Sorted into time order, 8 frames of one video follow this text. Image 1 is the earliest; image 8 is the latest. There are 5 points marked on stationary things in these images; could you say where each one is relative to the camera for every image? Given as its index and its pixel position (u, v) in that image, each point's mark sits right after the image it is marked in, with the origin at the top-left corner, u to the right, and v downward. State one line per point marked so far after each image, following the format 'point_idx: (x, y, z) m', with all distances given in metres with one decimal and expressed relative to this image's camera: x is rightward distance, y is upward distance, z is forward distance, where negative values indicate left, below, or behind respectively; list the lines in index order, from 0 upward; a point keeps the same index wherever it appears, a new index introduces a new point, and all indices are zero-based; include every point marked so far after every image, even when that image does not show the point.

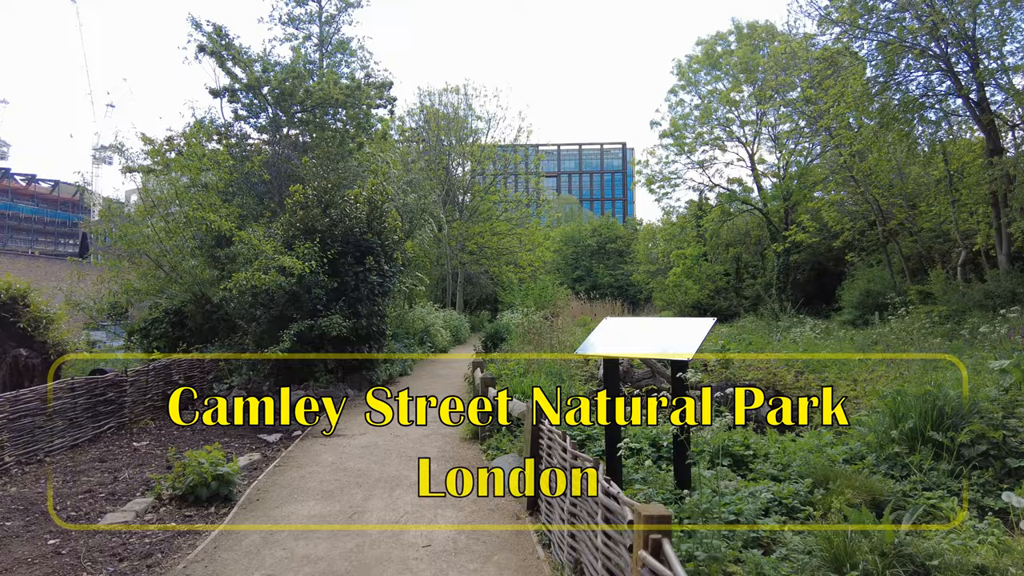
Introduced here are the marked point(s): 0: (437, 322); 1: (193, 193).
0: (-2.1, -0.9, +18.2) m
1: (-5.7, +1.6, +11.4) m
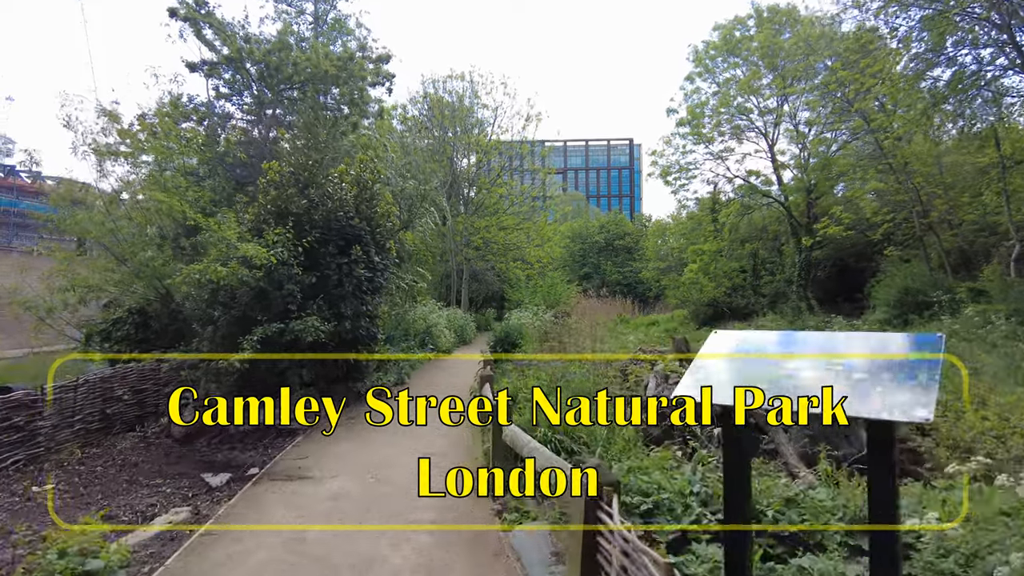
0: (-1.9, -0.9, +16.8) m
1: (-5.5, +1.7, +10.1) m
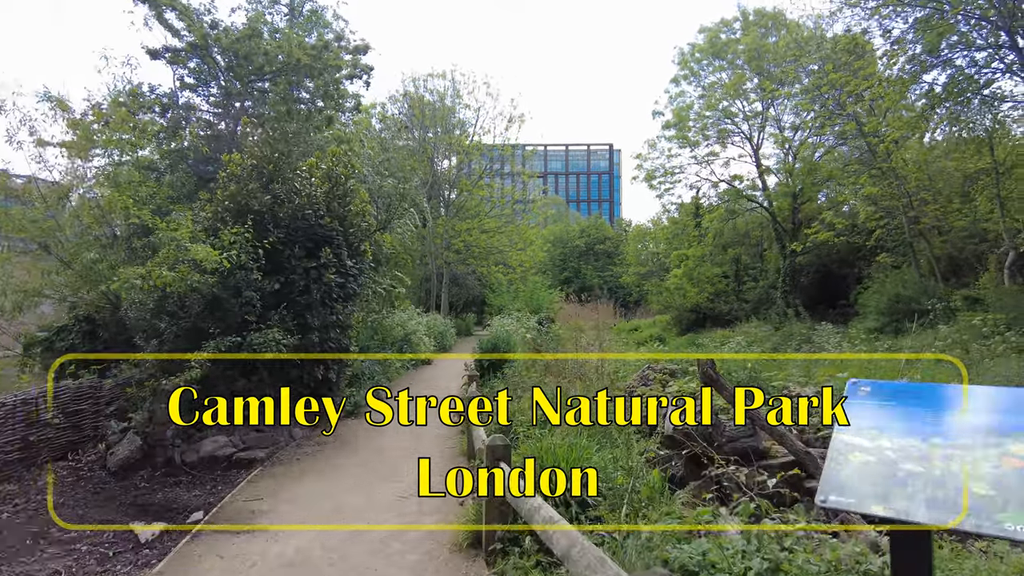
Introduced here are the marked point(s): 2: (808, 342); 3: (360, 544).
0: (-2.3, -1.0, +16.1) m
1: (-5.7, +1.6, +9.2) m
2: (+8.2, -1.5, +17.7) m
3: (-1.2, -2.0, +5.0) m
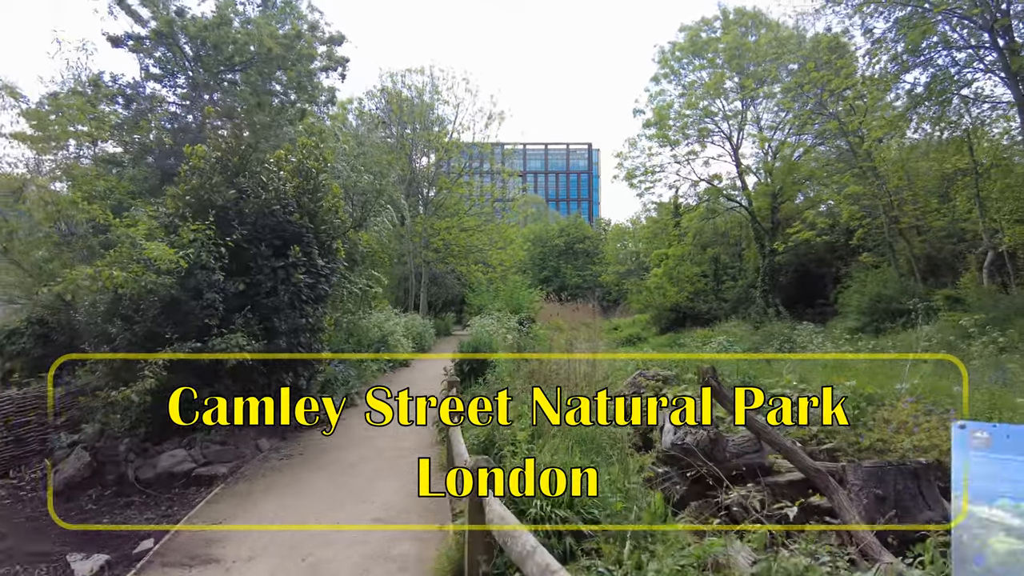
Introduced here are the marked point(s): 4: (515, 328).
0: (-2.8, -1.0, +15.6) m
1: (-6.0, +1.6, +8.7) m
2: (+7.7, -1.4, +17.6) m
3: (-1.3, -2.0, +4.7) m
4: (+0.1, -1.1, +17.2) m
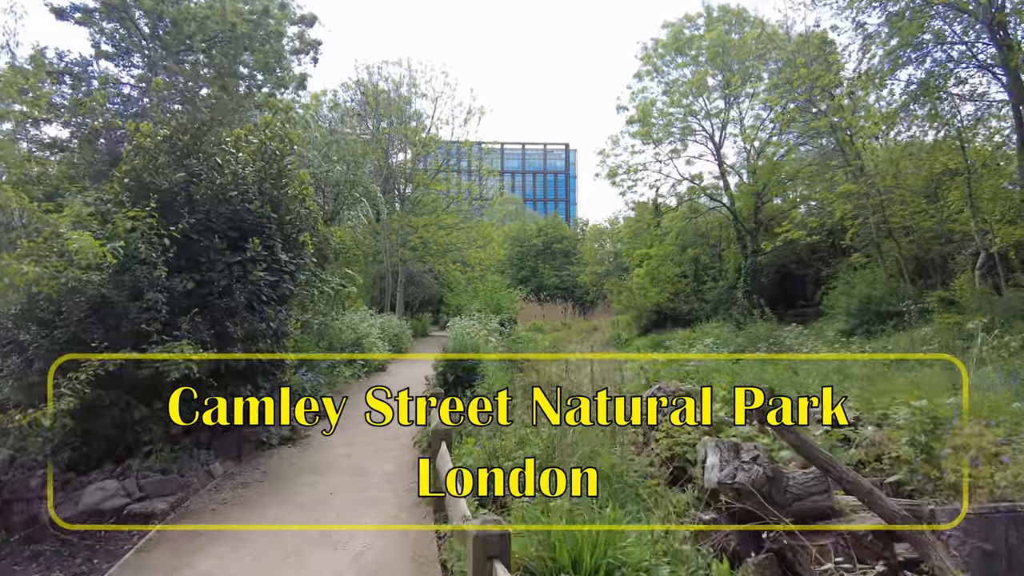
0: (-3.2, -1.0, +14.8) m
1: (-6.1, +1.7, +7.7) m
2: (+7.2, -1.5, +17.2) m
3: (-1.3, -2.0, +3.9) m
4: (-0.4, -1.1, +16.5) m
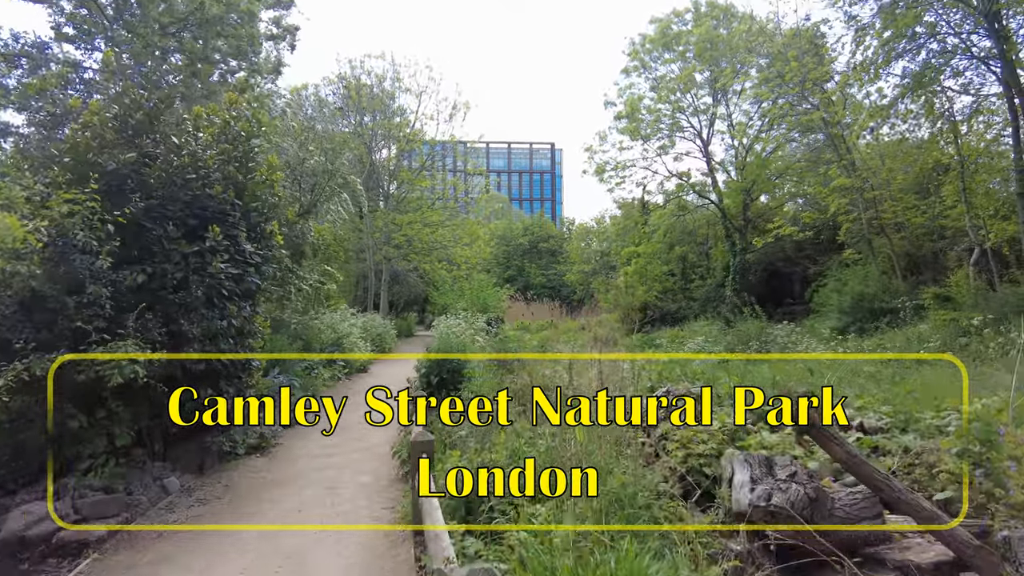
0: (-3.5, -0.9, +14.3) m
1: (-6.3, +1.7, +7.1) m
2: (+6.8, -1.4, +16.9) m
3: (-1.4, -2.0, +3.4) m
4: (-0.7, -1.0, +16.1) m
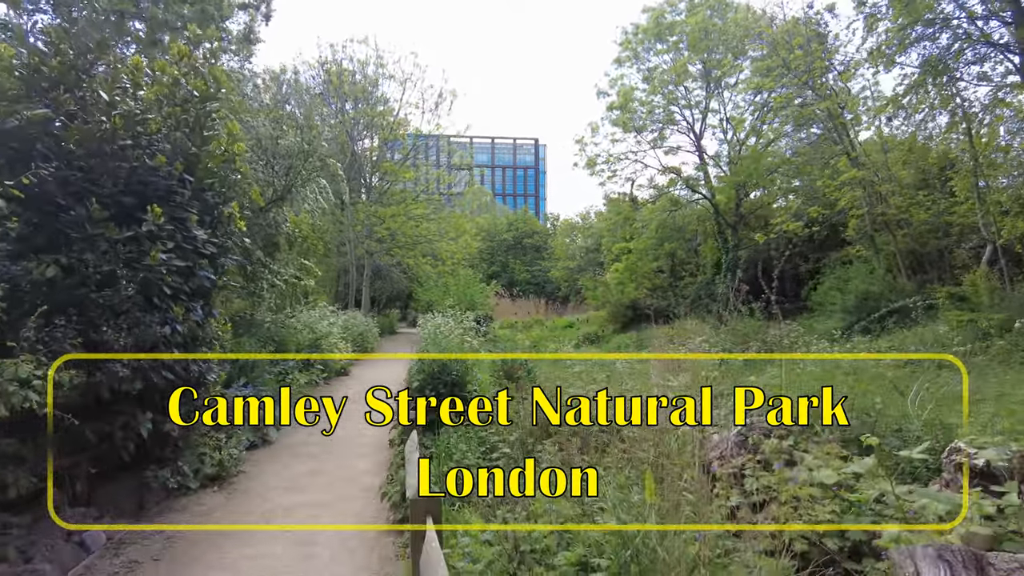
0: (-3.7, -0.8, +13.3) m
1: (-6.2, +1.7, +6.1) m
2: (+6.6, -1.3, +16.2) m
3: (-1.2, -2.0, +2.5) m
4: (-0.9, -0.9, +15.1) m
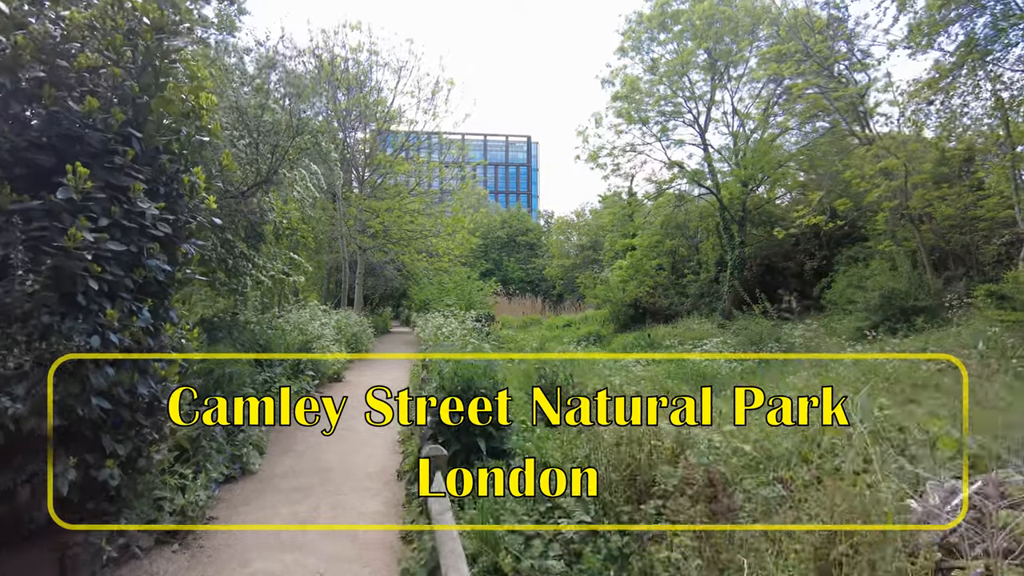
0: (-3.5, -0.8, +12.2) m
1: (-6.0, +1.8, +5.0) m
2: (+6.7, -1.3, +15.3) m
3: (-0.9, -2.0, +1.5) m
4: (-0.8, -0.9, +14.1) m
